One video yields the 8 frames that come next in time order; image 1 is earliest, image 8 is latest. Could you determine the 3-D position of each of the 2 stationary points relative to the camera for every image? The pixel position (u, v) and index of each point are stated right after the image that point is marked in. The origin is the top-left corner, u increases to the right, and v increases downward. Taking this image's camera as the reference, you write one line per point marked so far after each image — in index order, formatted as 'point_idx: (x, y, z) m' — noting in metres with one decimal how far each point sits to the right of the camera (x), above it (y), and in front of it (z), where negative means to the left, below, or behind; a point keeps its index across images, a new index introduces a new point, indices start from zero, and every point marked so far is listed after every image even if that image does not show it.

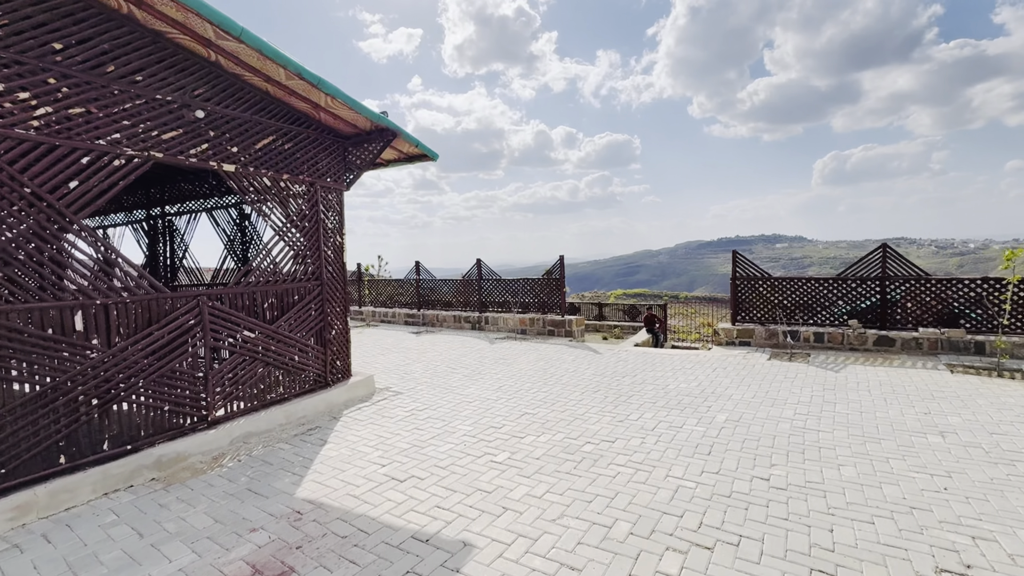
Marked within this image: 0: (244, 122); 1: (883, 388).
0: (-2.9, +1.8, +5.0) m
1: (+4.8, -1.3, +6.0) m
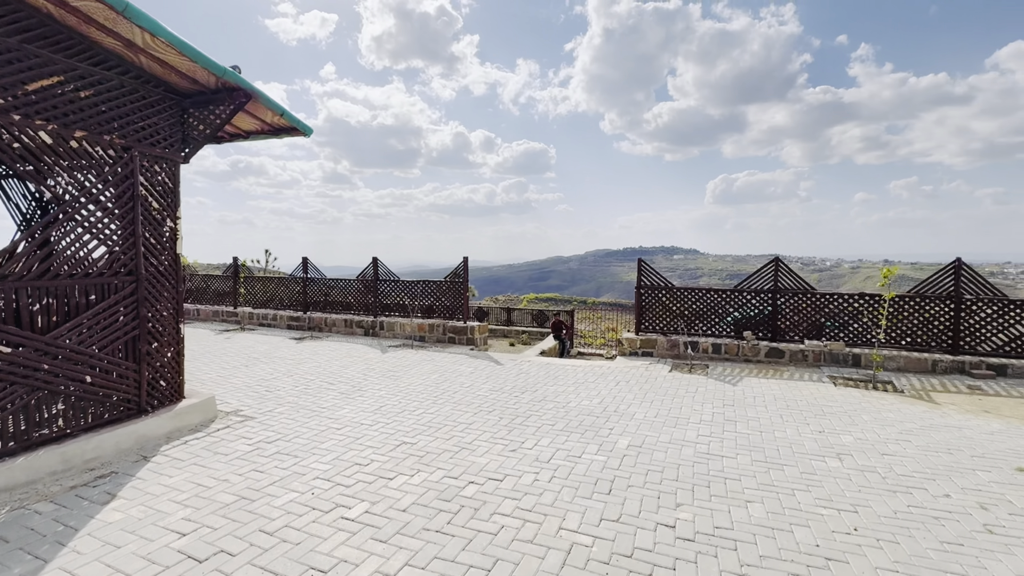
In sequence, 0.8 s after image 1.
0: (-3.9, +1.8, +3.6) m
1: (+3.4, -1.5, +5.9) m
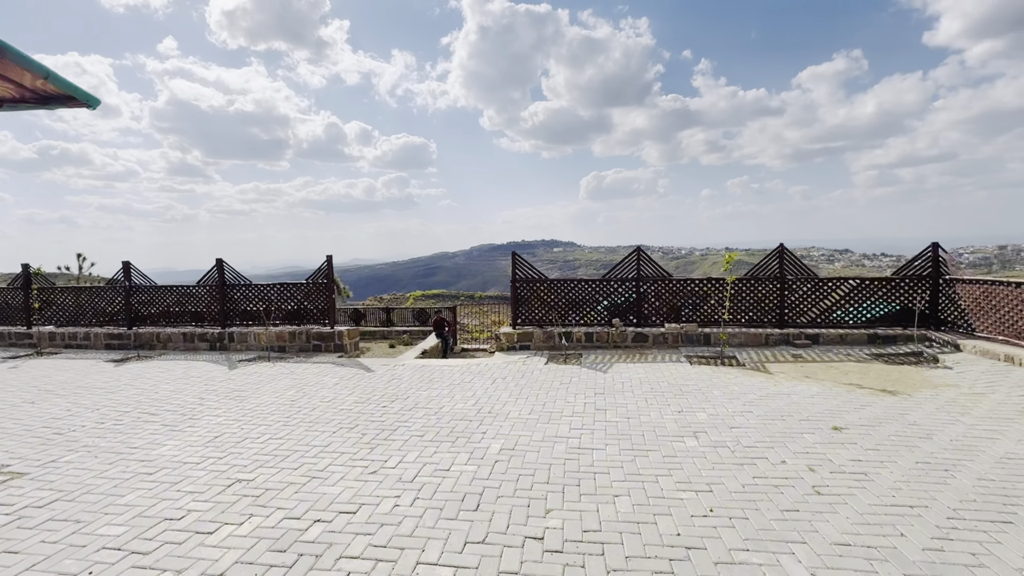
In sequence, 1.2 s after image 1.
0: (-4.9, +1.6, +2.1) m
1: (+1.7, -1.3, +6.2) m
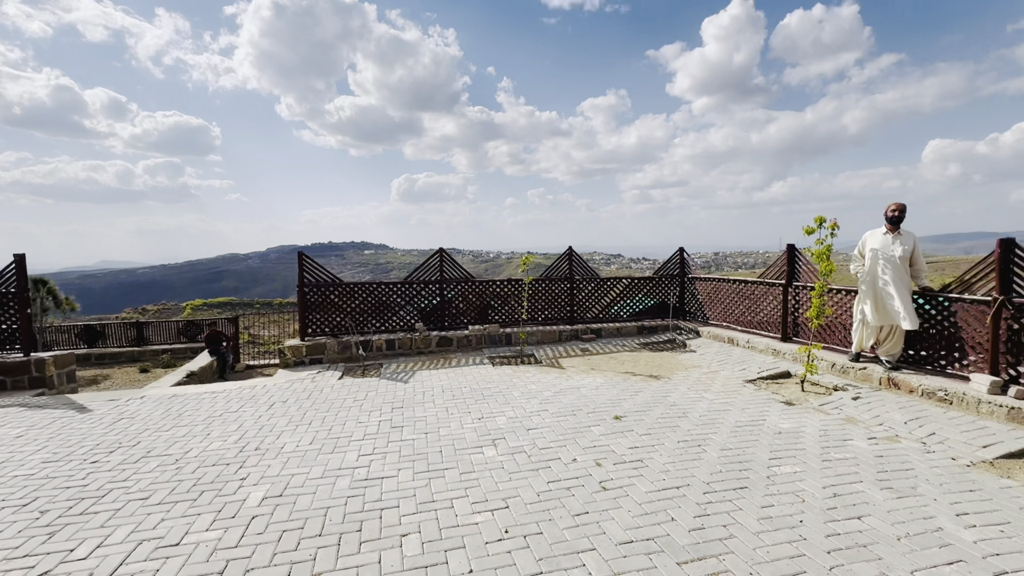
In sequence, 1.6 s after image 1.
0: (-5.4, +1.5, -0.5) m
1: (-0.8, -1.4, +5.8) m
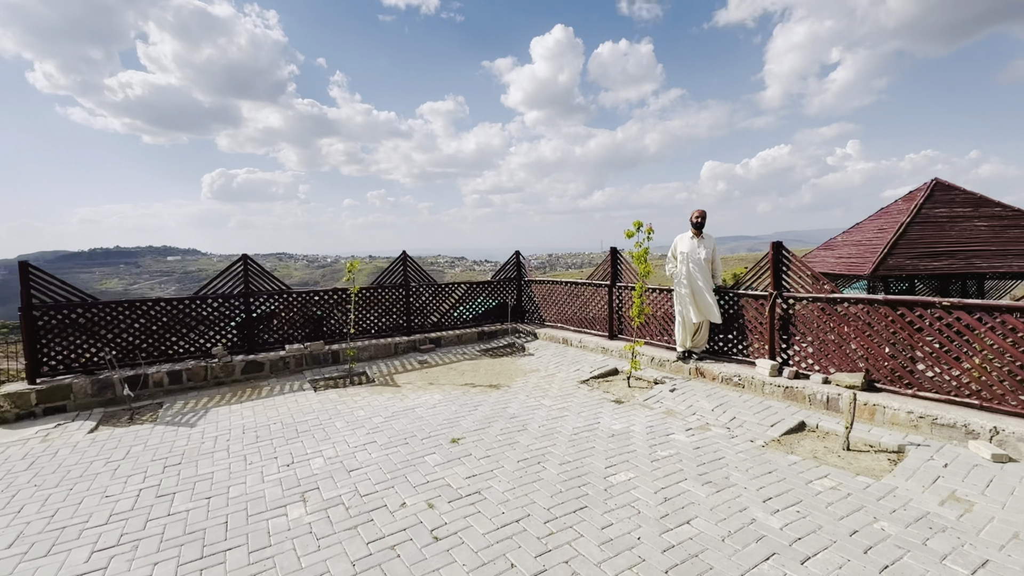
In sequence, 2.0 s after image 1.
0: (-5.1, +1.3, -2.7) m
1: (-2.7, -1.5, +4.7) m
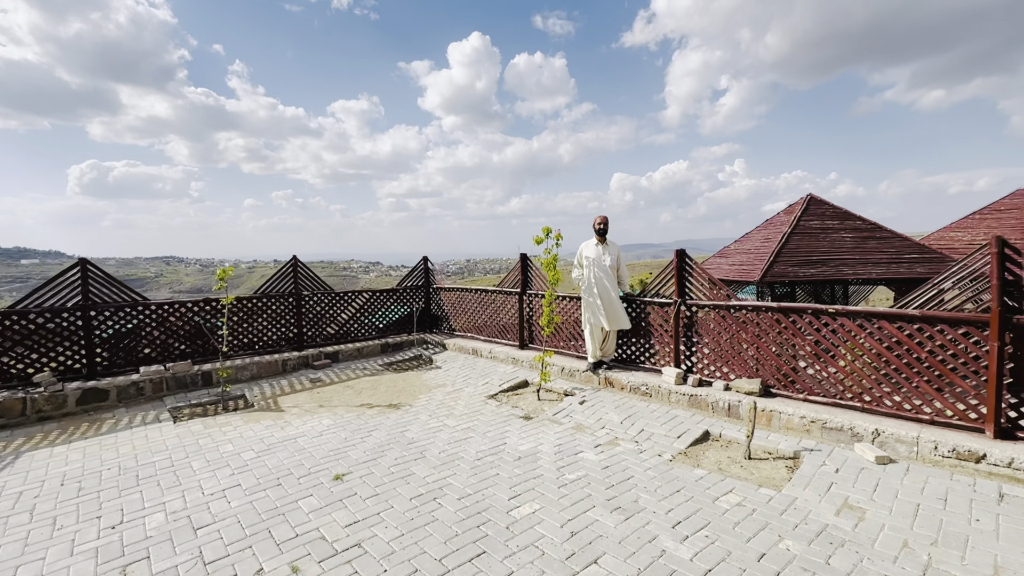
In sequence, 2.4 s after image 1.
0: (-4.7, +1.2, -4.0) m
1: (-3.6, -1.6, +3.7) m
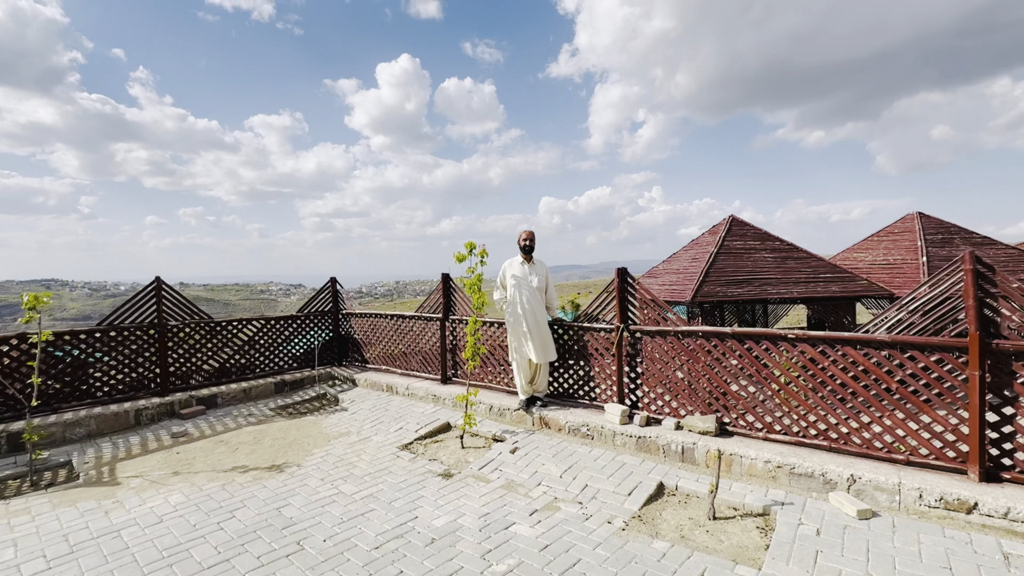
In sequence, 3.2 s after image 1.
0: (-4.1, +1.4, -5.5) m
1: (-4.1, -1.8, +2.2) m
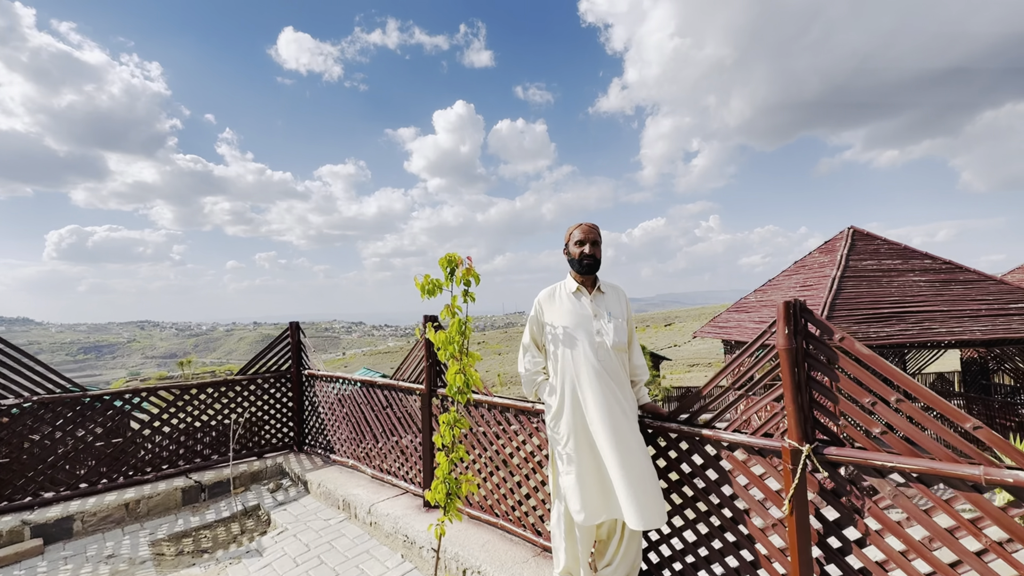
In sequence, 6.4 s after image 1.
0: (-5.2, +1.7, -7.5) m
1: (-4.2, -2.0, -0.1) m
